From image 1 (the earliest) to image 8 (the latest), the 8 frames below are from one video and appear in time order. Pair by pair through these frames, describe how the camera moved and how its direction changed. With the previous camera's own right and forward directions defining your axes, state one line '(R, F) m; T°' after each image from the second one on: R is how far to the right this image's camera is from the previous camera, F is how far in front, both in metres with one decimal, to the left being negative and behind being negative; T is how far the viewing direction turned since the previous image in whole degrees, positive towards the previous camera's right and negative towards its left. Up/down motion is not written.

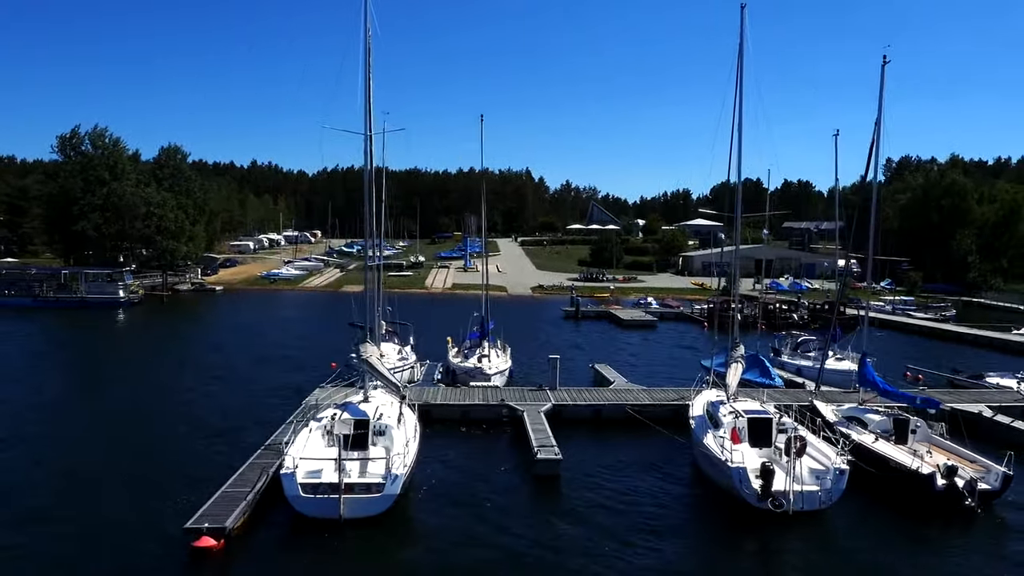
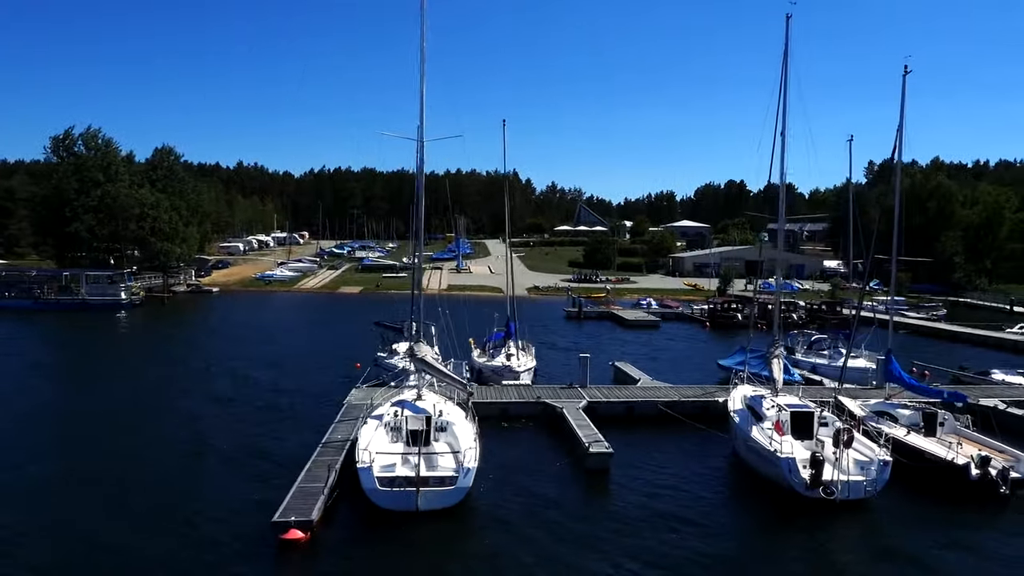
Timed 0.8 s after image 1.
(-1.8, -0.7) m; +1°
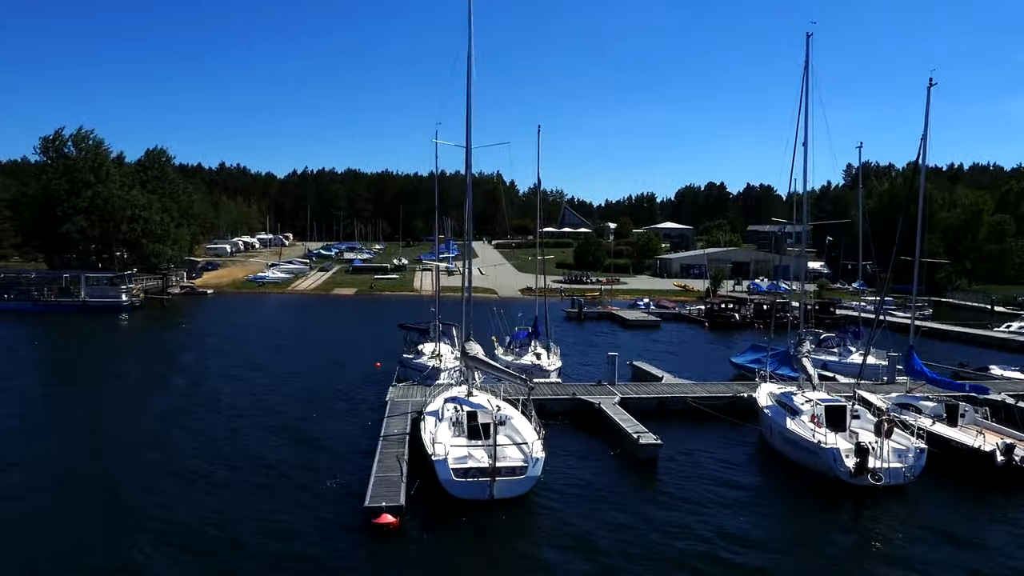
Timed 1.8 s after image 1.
(-2.0, -0.9) m; +2°
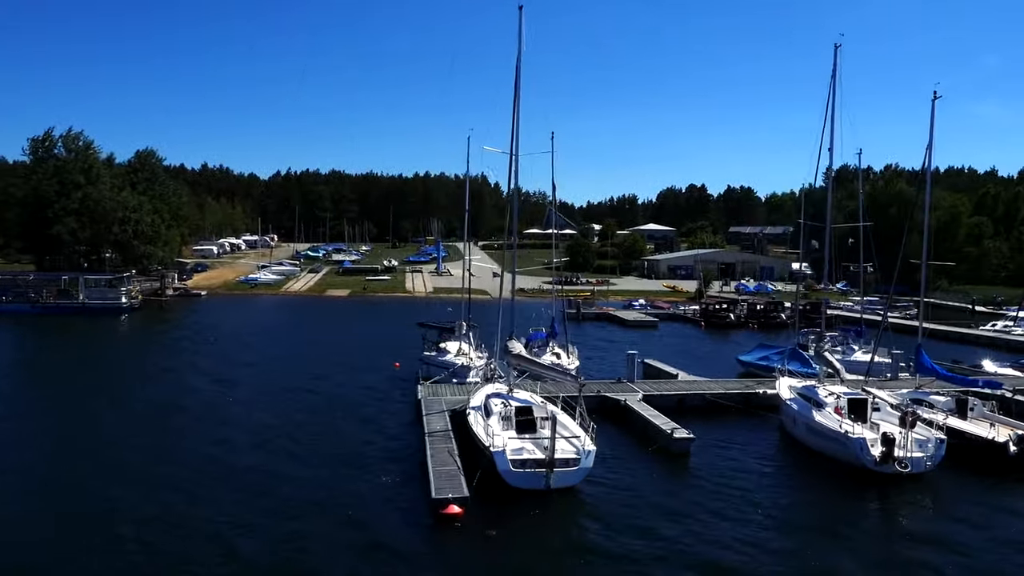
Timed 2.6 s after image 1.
(-1.7, -0.9) m; +2°
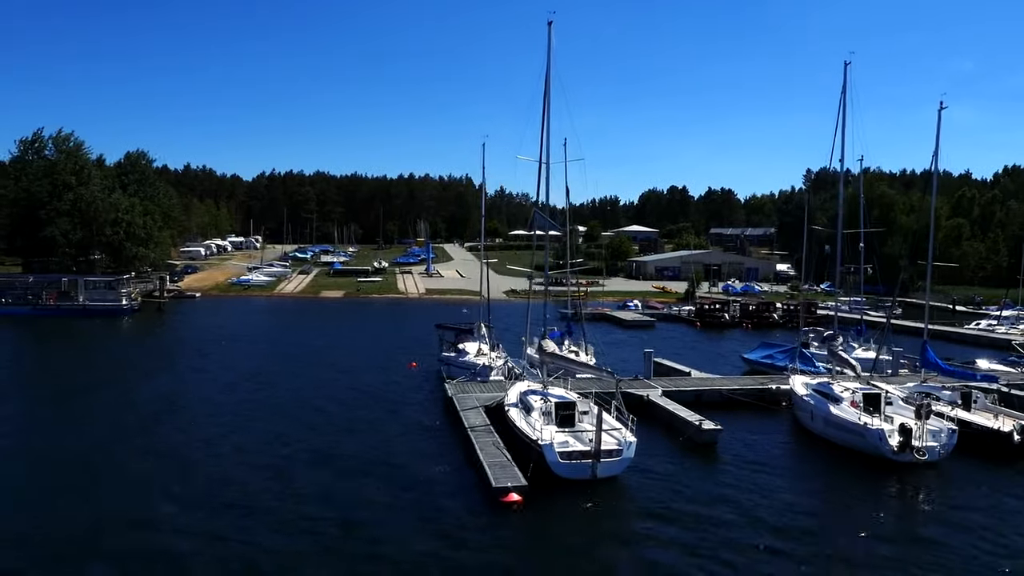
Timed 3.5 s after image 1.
(-1.7, -1.1) m; +2°
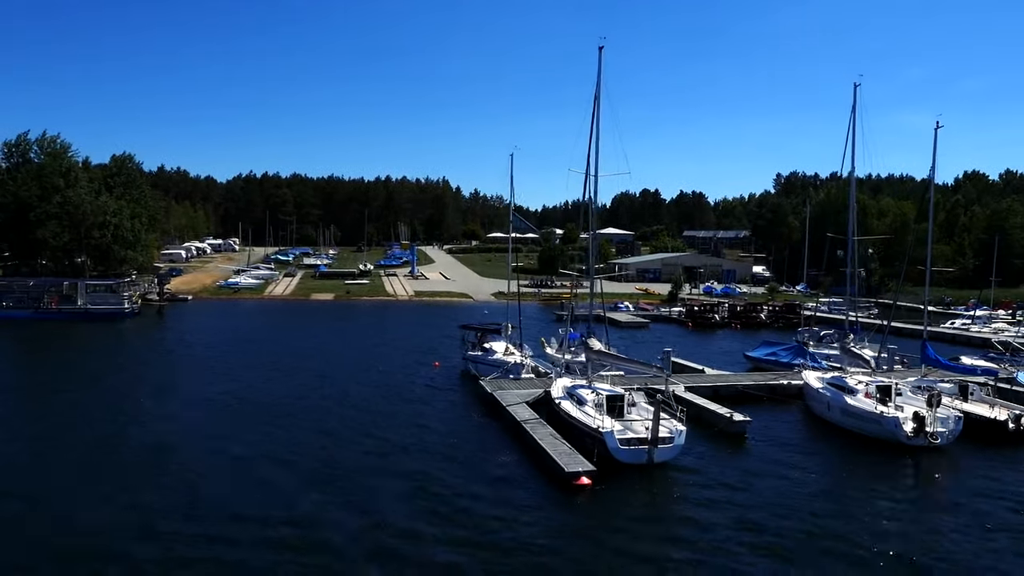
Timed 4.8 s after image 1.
(-2.6, -1.8) m; +2°
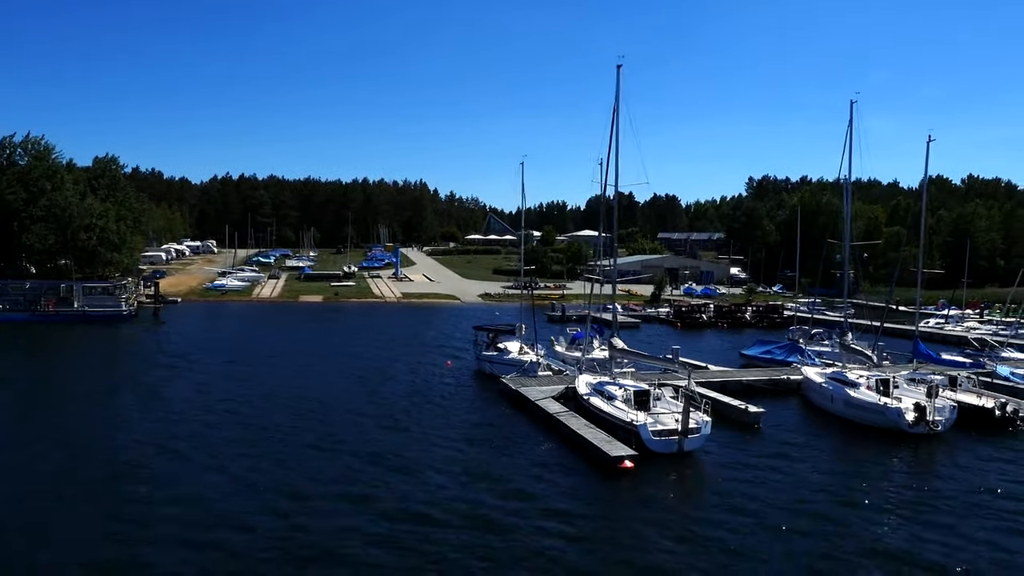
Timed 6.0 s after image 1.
(-2.1, -1.6) m; +2°
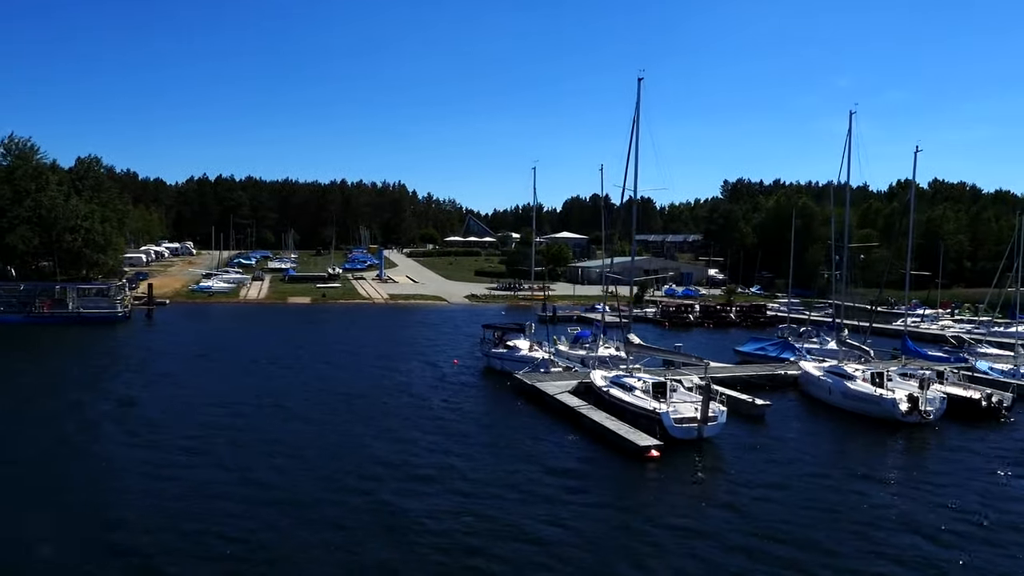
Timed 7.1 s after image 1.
(-1.8, -1.4) m; +2°
